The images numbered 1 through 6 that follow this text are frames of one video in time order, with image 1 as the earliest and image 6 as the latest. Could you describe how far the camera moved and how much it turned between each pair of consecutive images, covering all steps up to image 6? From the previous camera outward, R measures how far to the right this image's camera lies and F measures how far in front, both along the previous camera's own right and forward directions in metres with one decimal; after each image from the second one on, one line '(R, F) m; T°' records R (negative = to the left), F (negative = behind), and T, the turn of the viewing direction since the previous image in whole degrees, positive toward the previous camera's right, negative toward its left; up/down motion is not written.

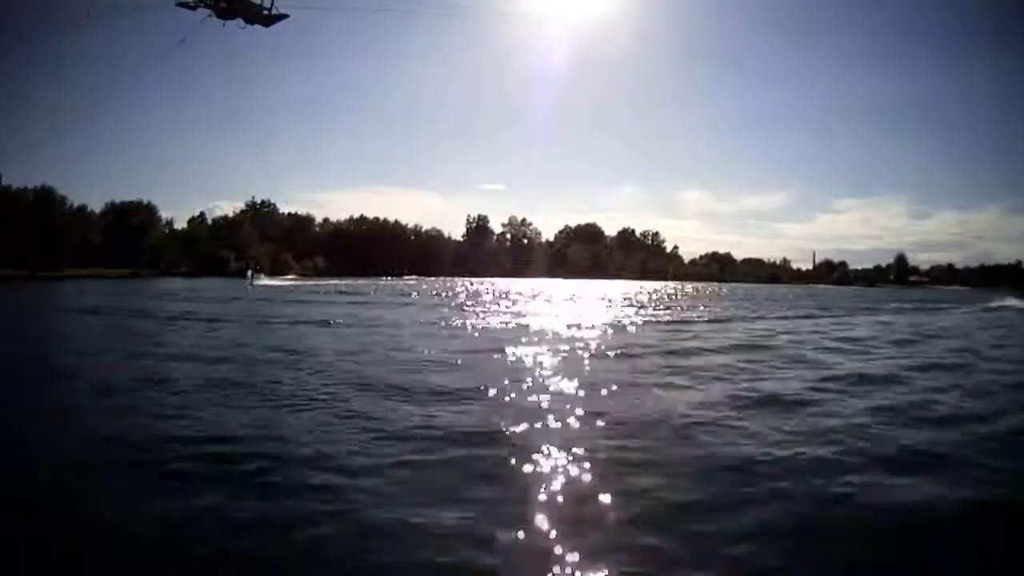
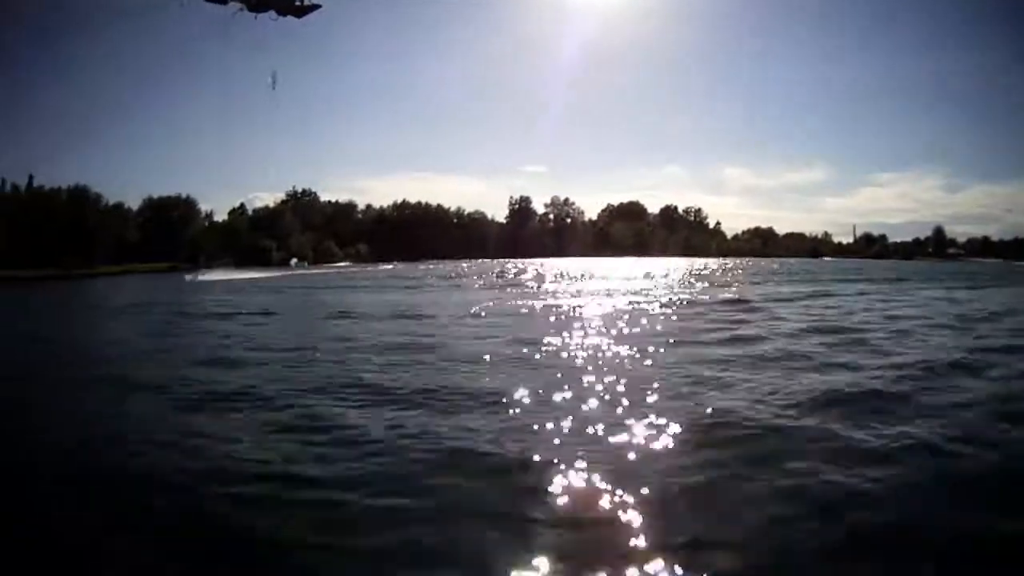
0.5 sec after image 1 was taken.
(+0.6, +1.0) m; -4°
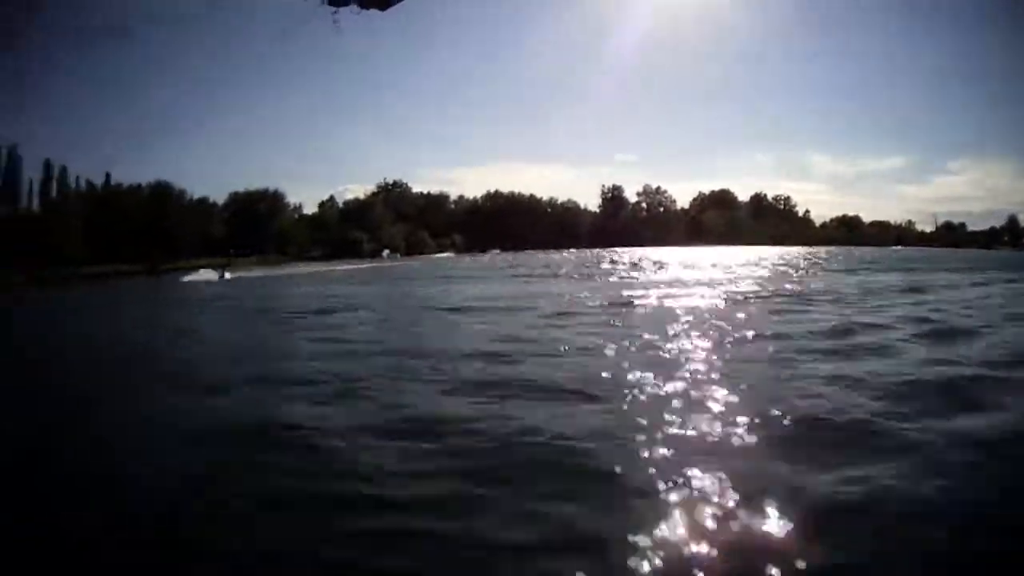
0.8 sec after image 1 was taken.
(+1.3, +1.2) m; -8°
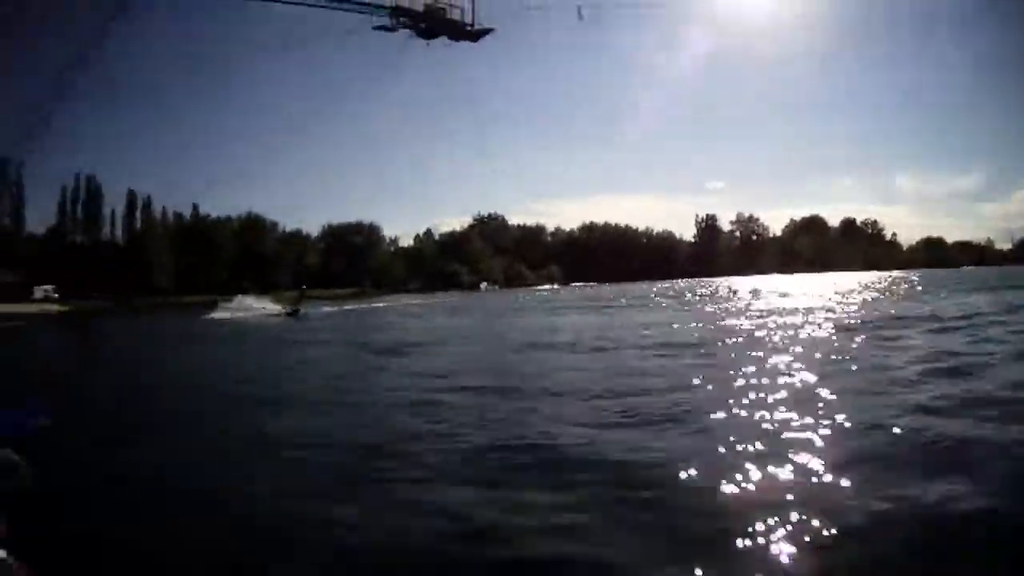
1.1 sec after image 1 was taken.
(+1.6, +0.5) m; -9°
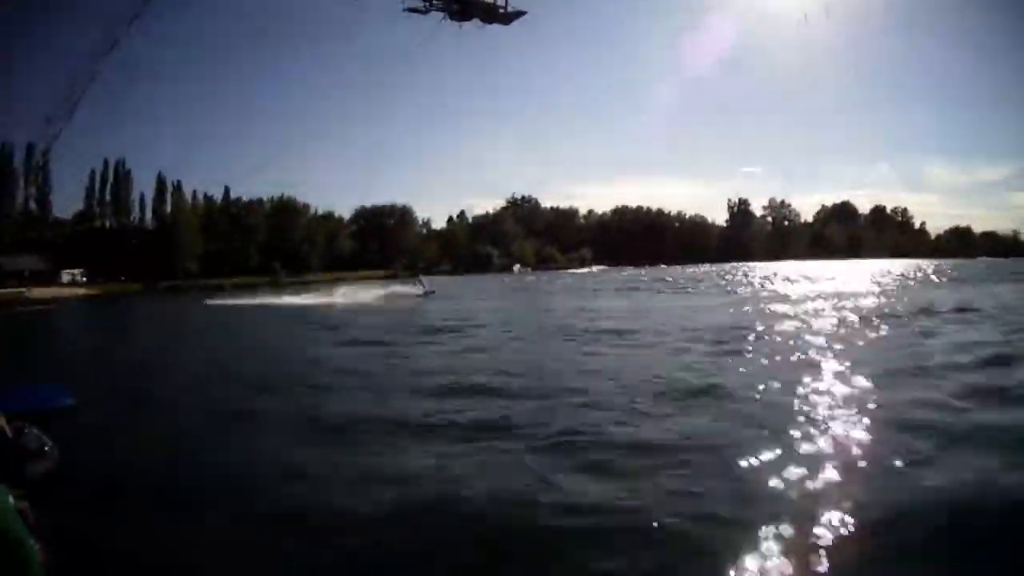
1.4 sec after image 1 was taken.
(+0.4, -0.2) m; -3°
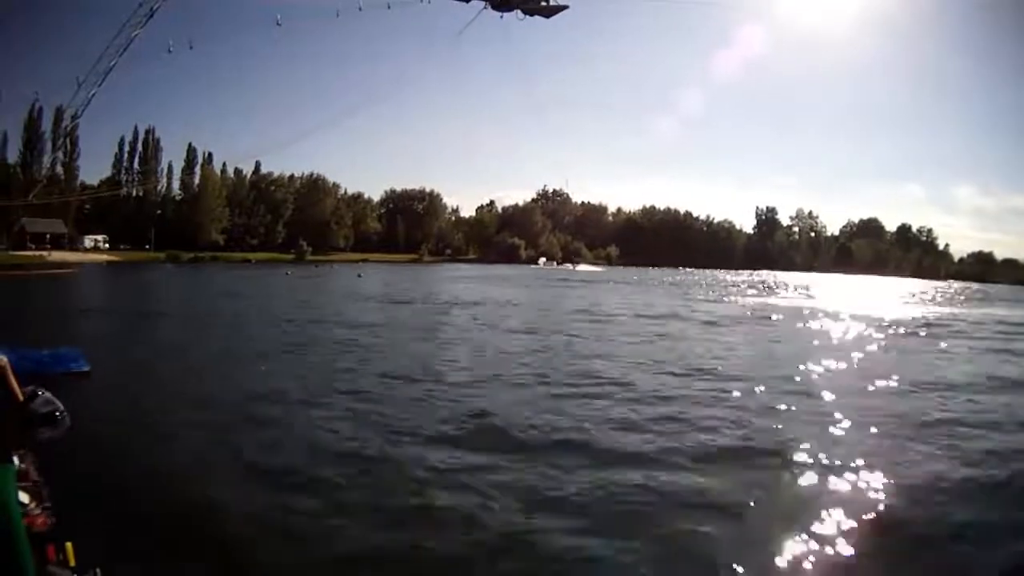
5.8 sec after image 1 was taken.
(+0.4, -0.1) m; -2°
